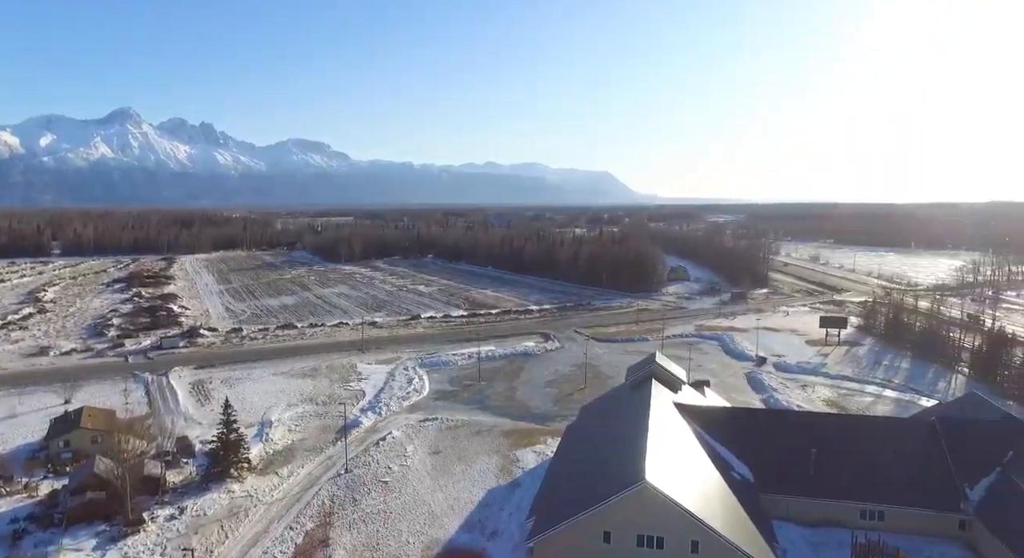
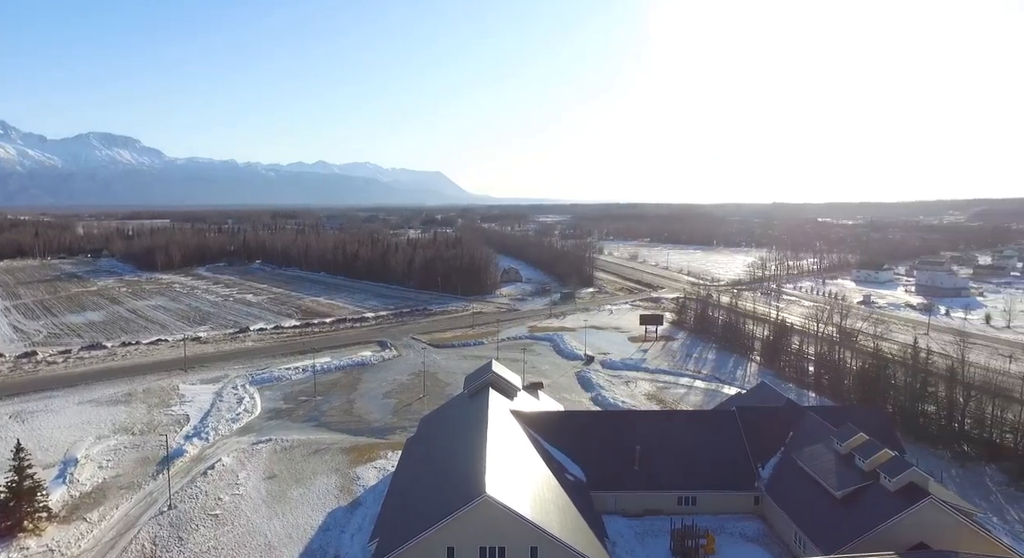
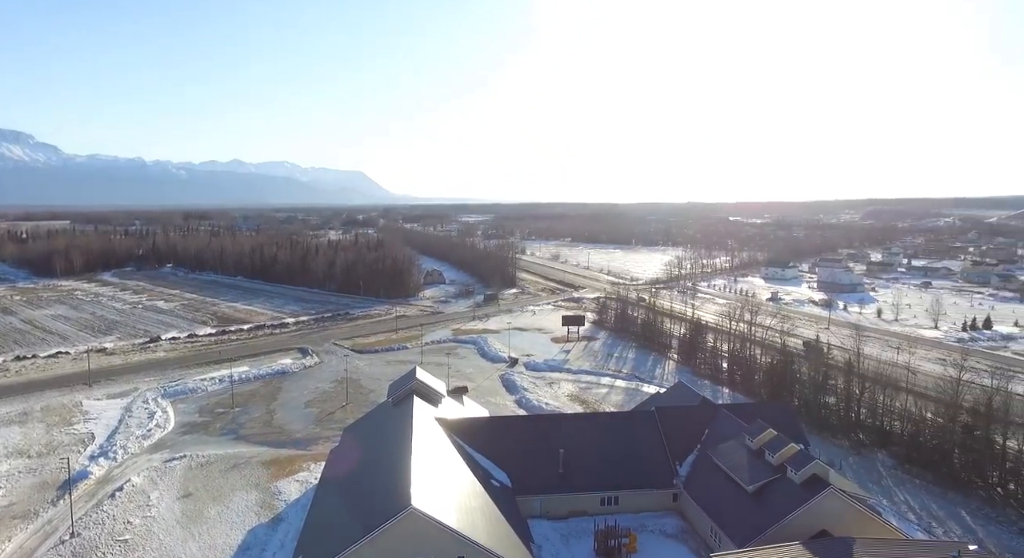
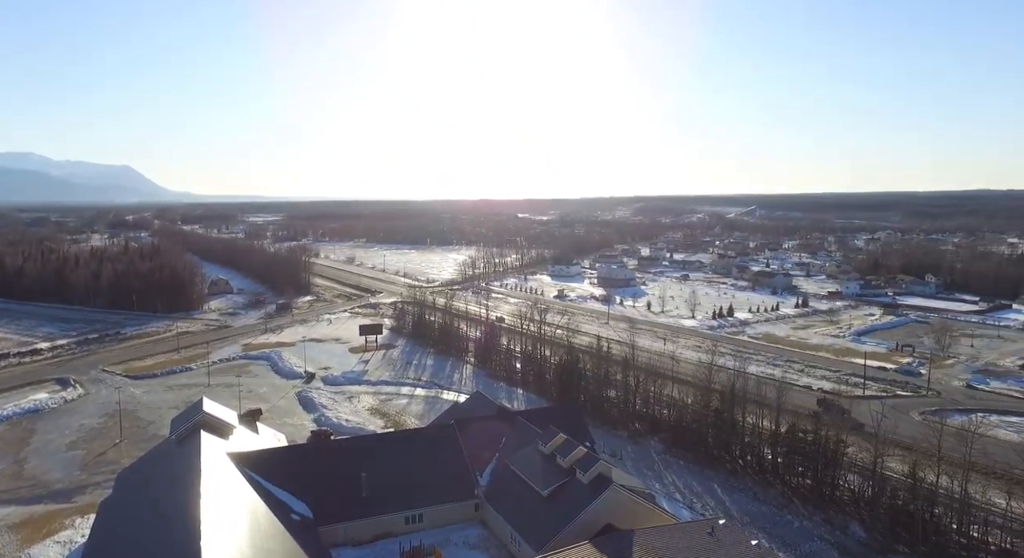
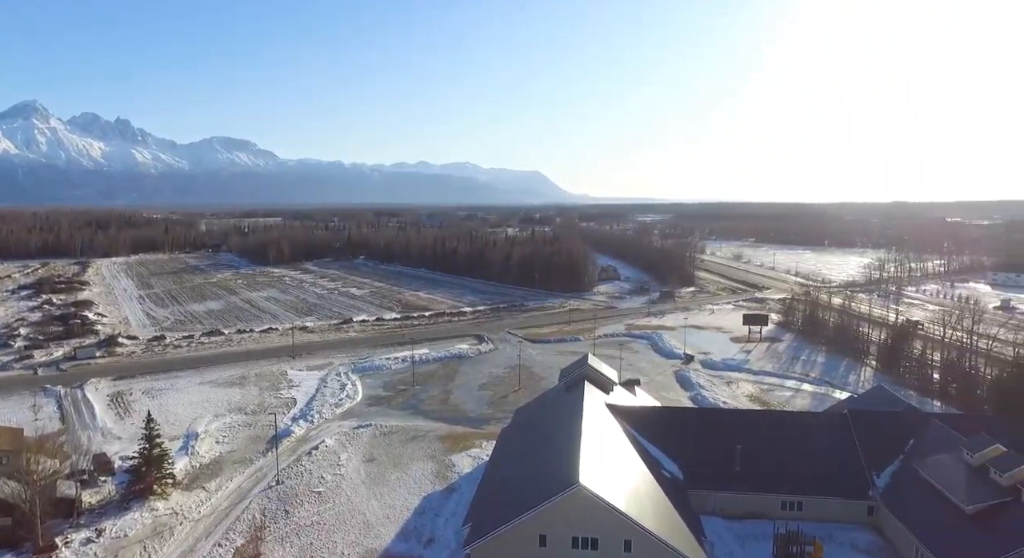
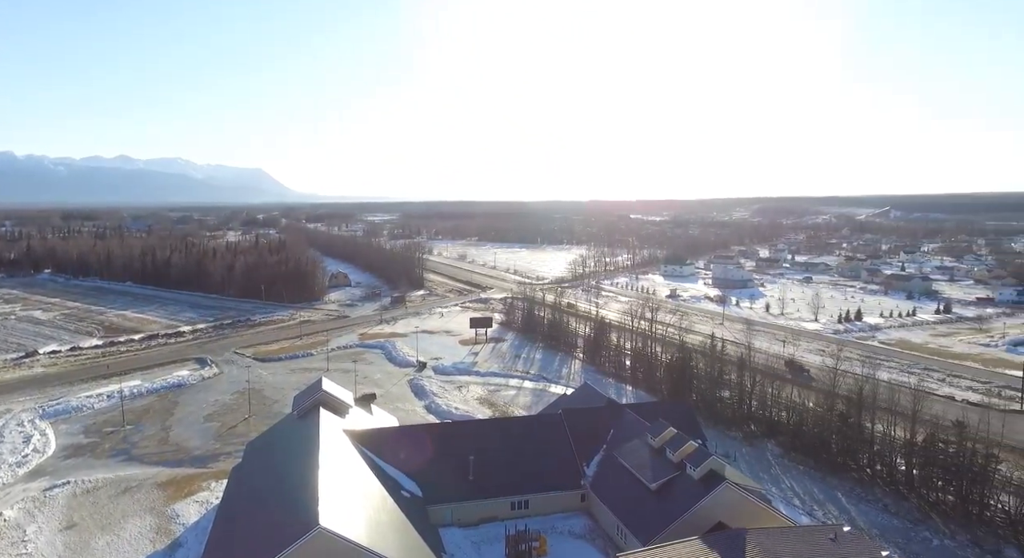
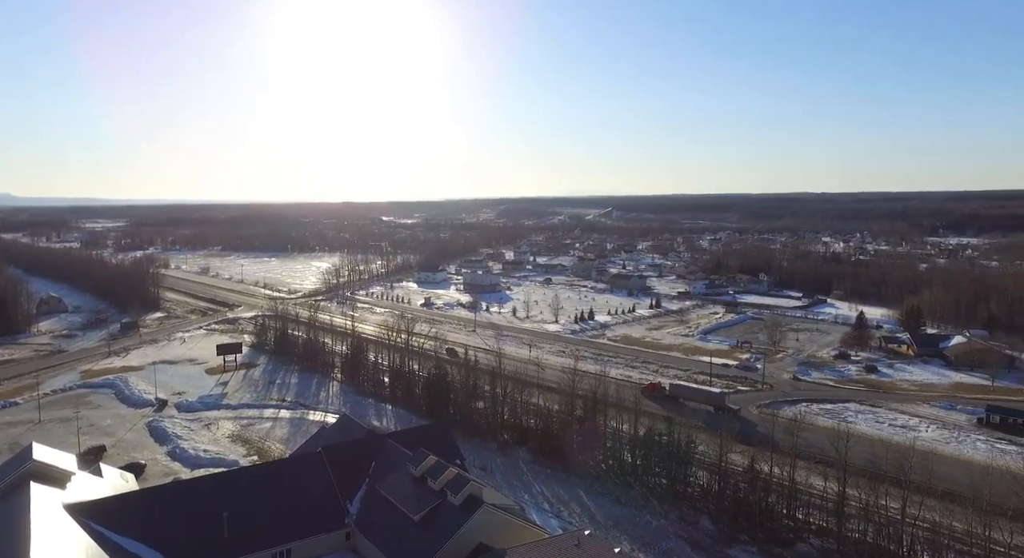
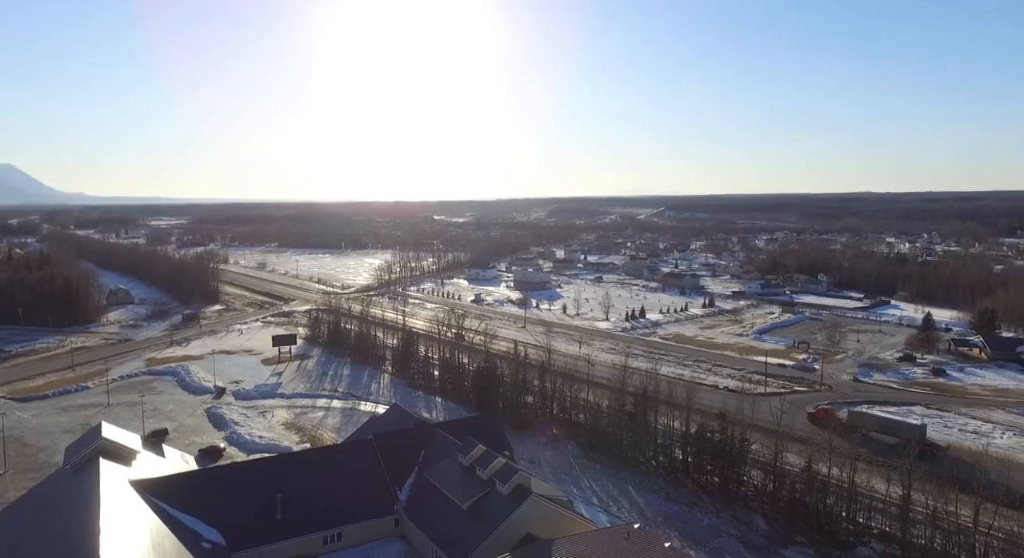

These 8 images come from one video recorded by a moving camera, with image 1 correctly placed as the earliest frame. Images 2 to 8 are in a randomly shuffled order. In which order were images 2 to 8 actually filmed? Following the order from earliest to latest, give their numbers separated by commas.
5, 2, 3, 6, 4, 8, 7
